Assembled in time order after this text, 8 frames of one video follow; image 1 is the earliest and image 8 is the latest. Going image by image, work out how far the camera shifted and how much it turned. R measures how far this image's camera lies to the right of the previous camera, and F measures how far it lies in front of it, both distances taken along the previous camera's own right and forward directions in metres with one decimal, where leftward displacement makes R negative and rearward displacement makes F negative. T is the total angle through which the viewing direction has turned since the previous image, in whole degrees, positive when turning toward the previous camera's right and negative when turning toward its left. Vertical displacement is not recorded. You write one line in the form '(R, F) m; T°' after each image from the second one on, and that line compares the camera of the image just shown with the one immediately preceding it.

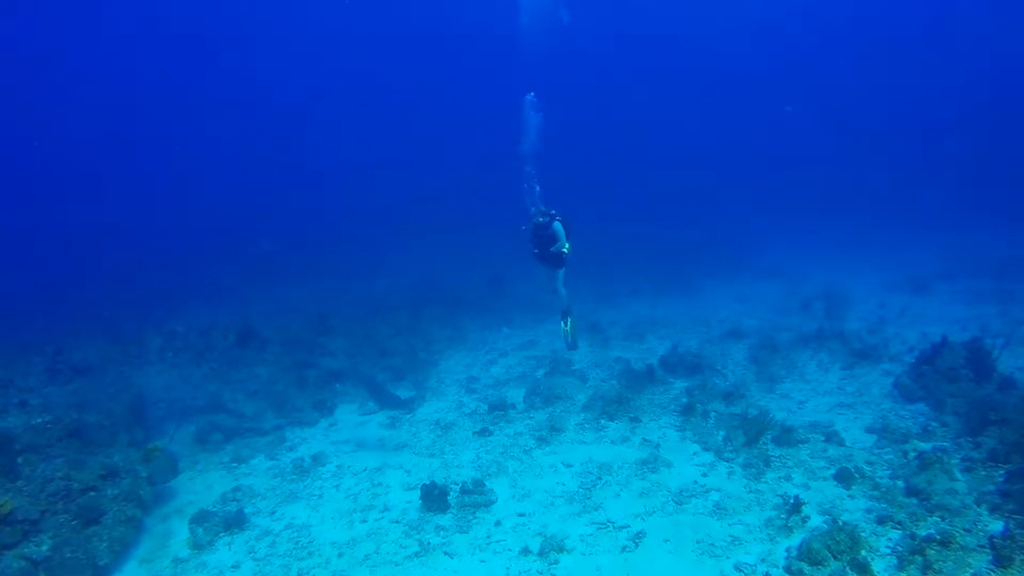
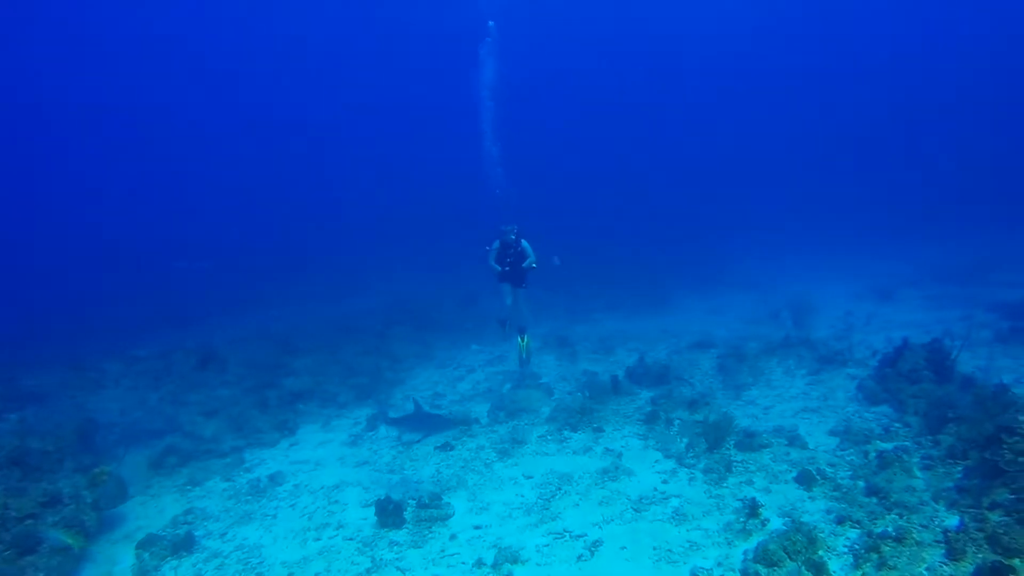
(+1.2, +0.1) m; +1°
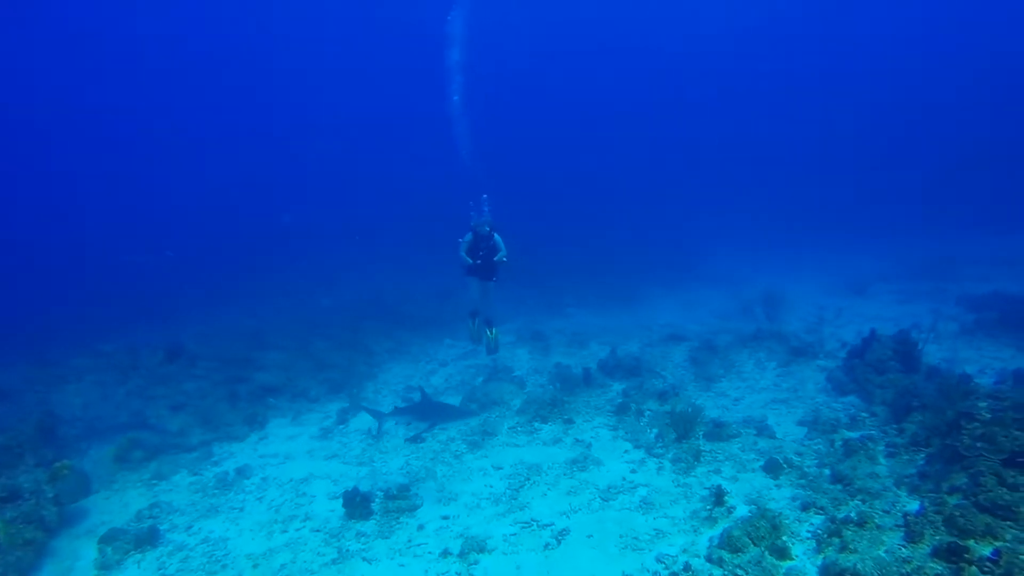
(+0.8, -0.1) m; +1°
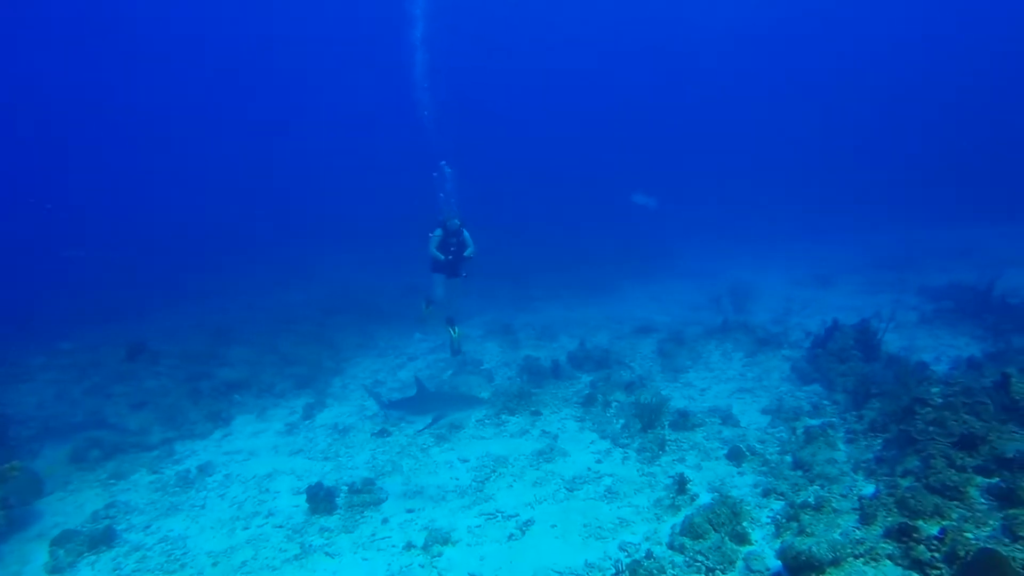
(+0.9, -0.1) m; +1°
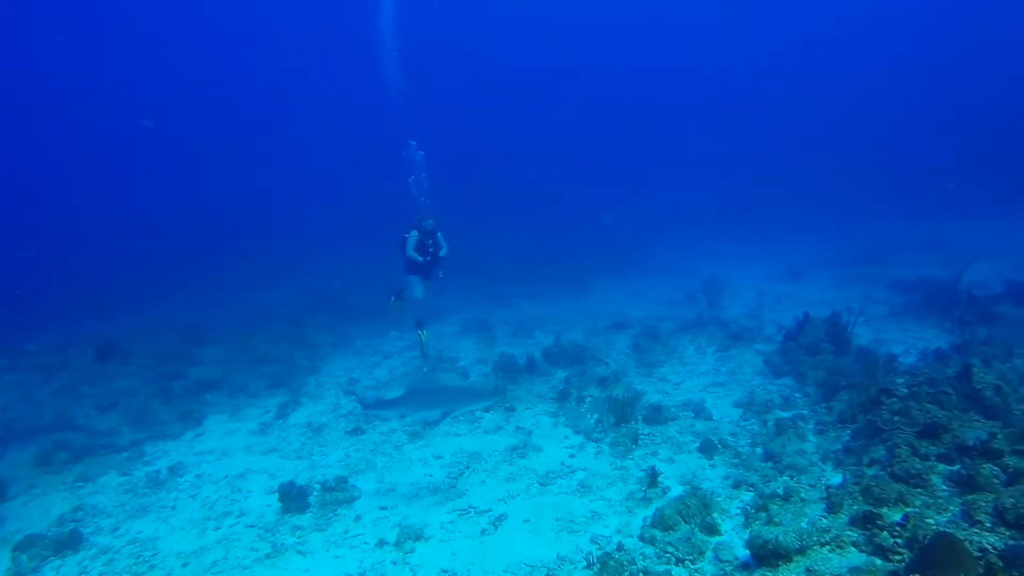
(+0.7, -0.1) m; +1°
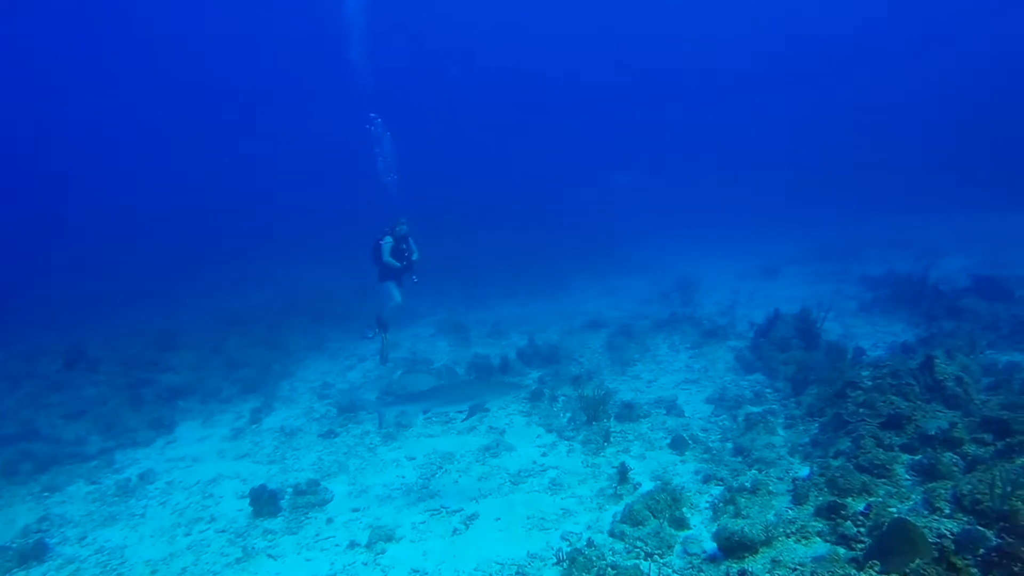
(+0.8, -0.2) m; +1°
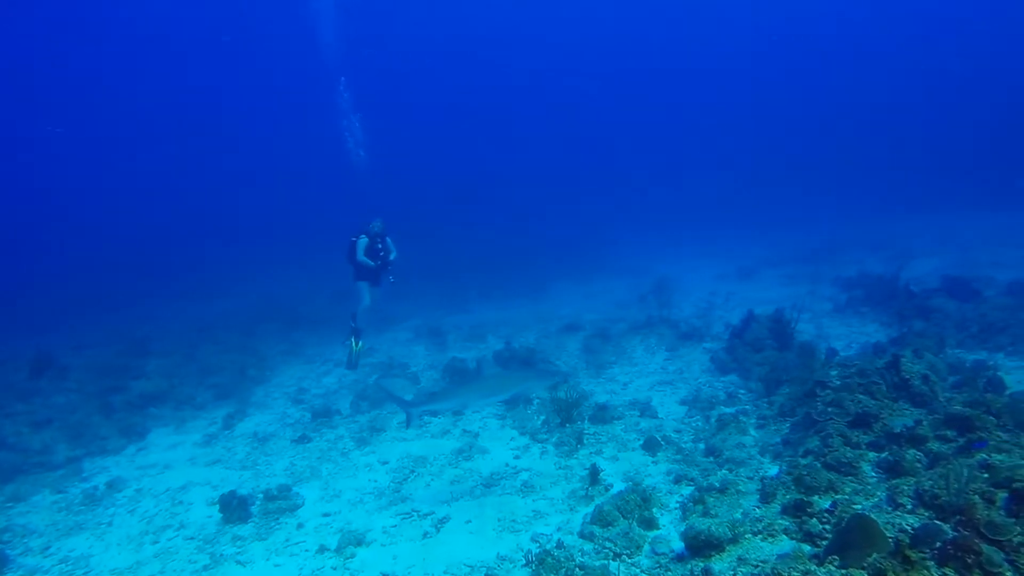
(+0.8, -0.2) m; +1°
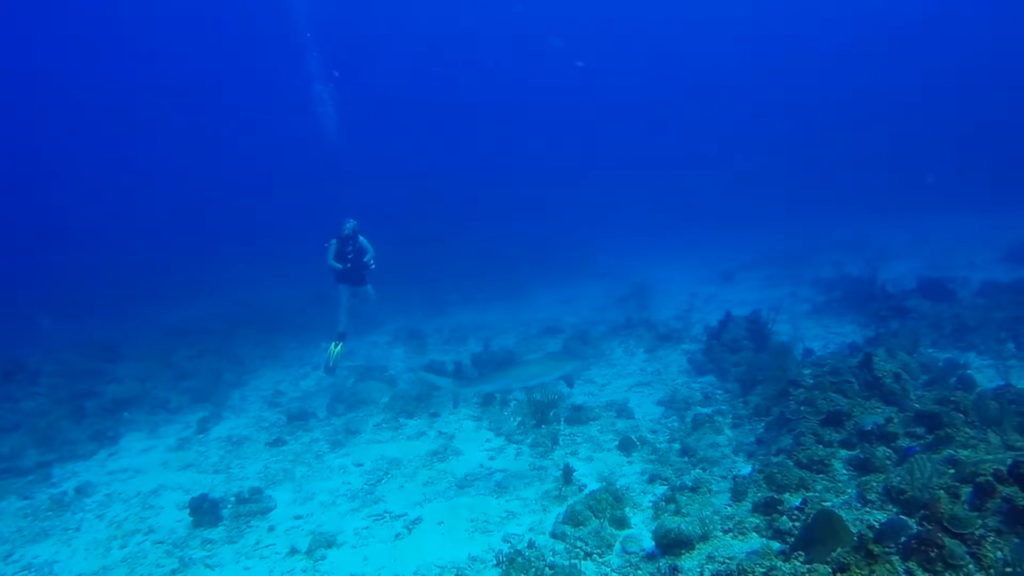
(+0.8, -0.1) m; 0°
